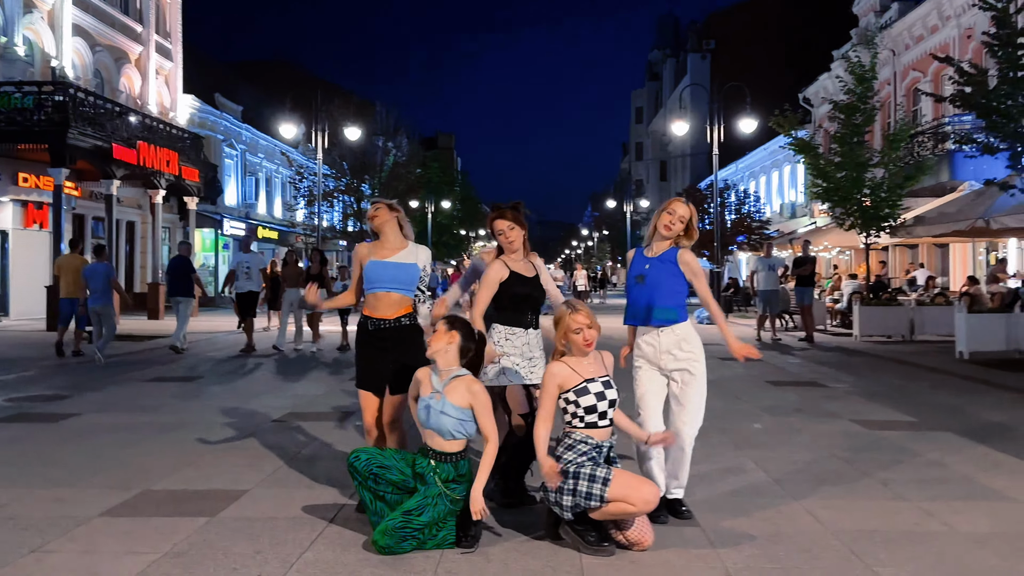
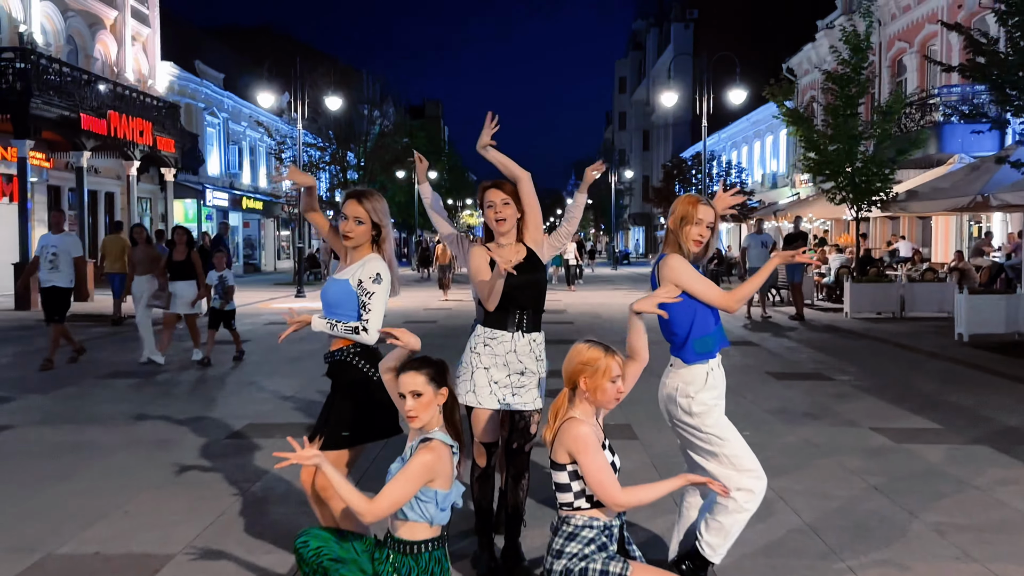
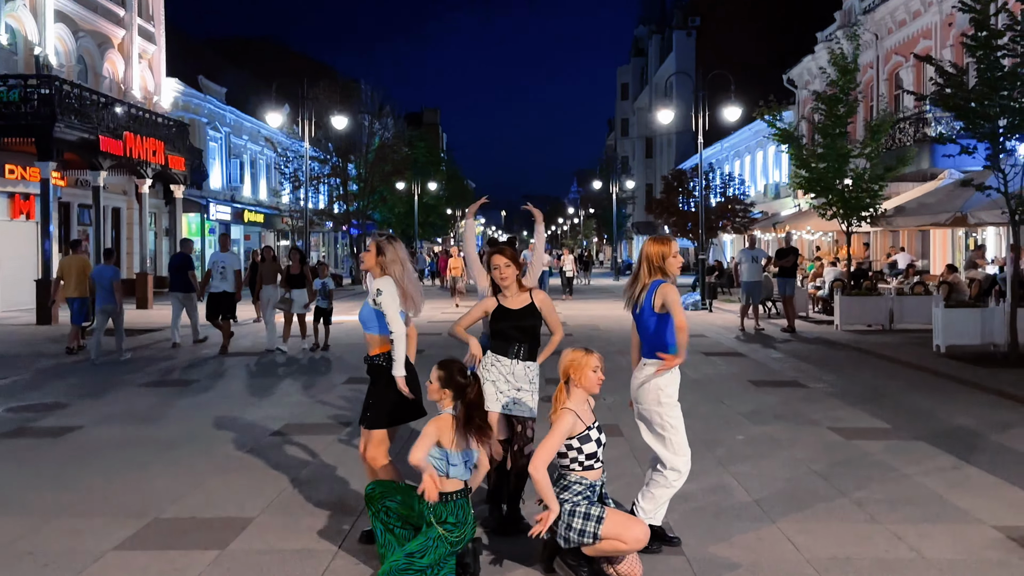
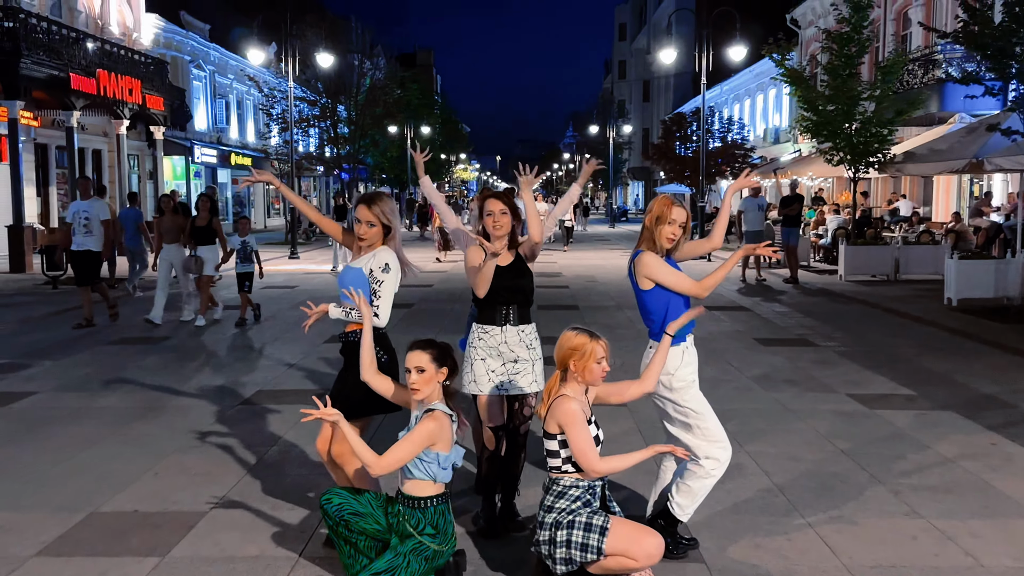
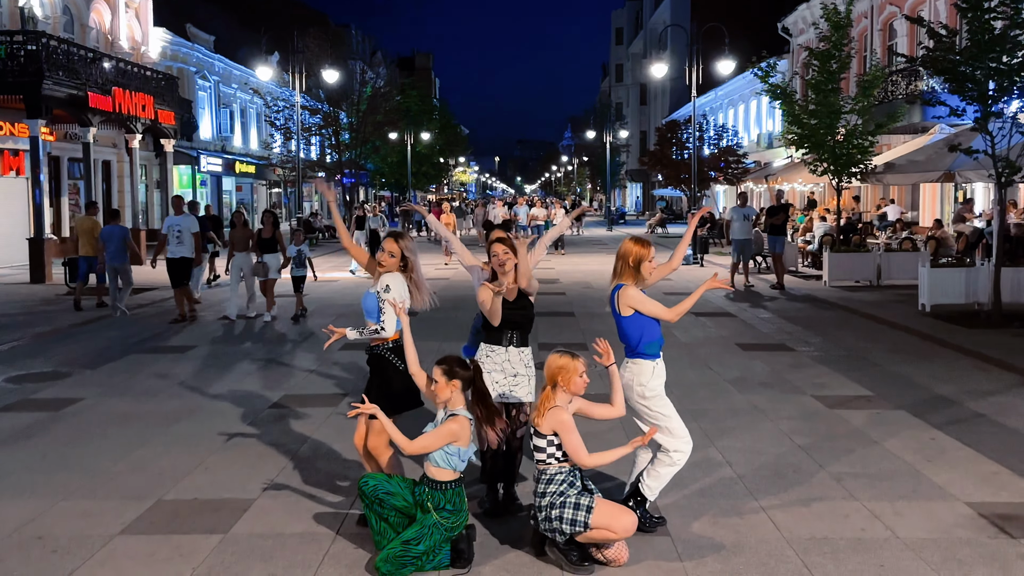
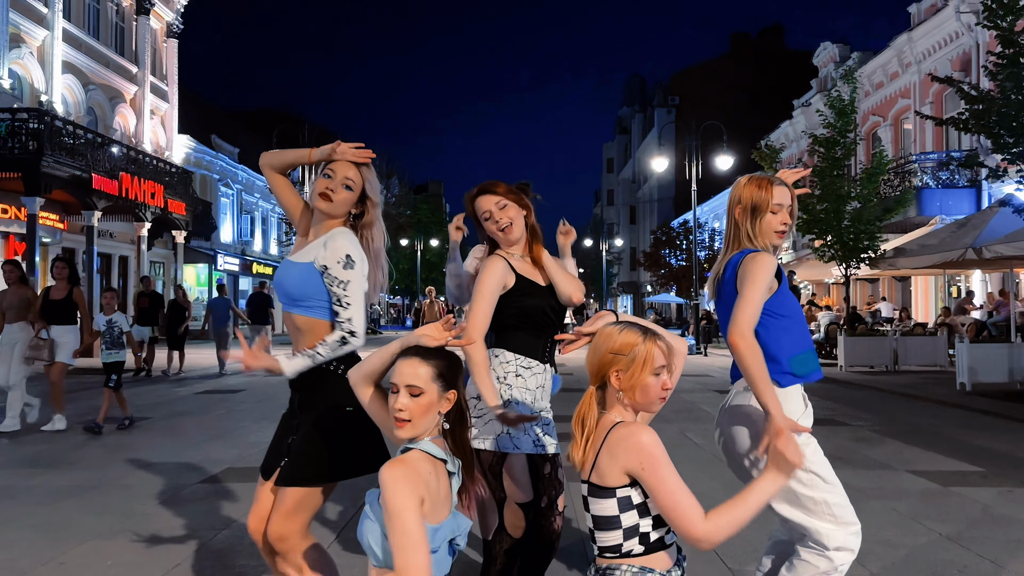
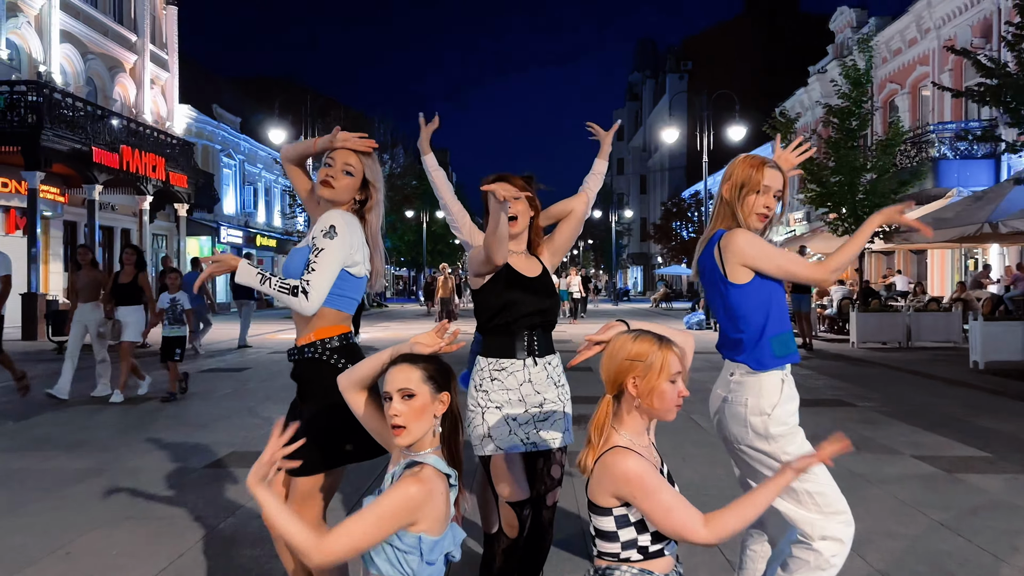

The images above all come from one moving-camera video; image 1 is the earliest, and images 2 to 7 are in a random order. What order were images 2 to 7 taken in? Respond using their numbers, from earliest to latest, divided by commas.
3, 5, 4, 2, 7, 6
